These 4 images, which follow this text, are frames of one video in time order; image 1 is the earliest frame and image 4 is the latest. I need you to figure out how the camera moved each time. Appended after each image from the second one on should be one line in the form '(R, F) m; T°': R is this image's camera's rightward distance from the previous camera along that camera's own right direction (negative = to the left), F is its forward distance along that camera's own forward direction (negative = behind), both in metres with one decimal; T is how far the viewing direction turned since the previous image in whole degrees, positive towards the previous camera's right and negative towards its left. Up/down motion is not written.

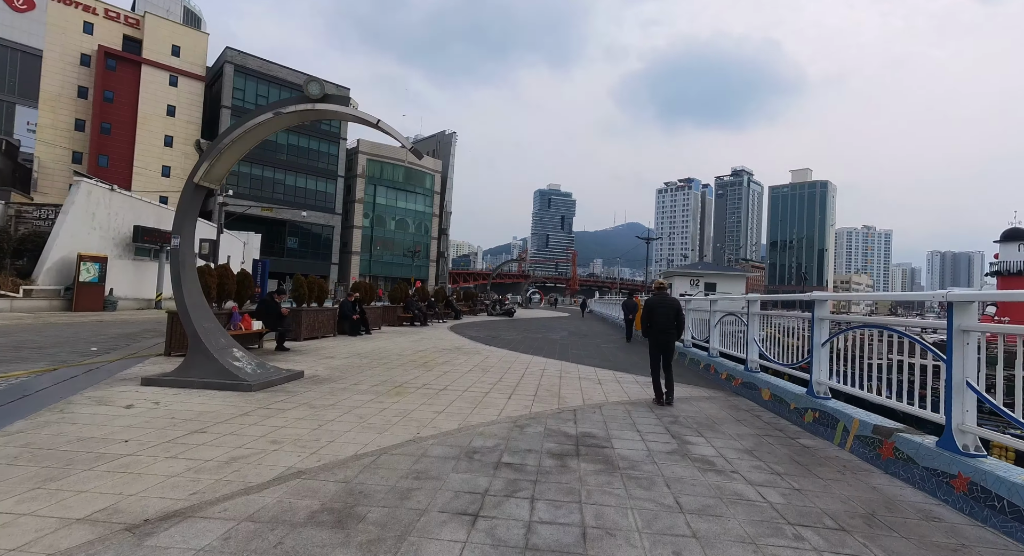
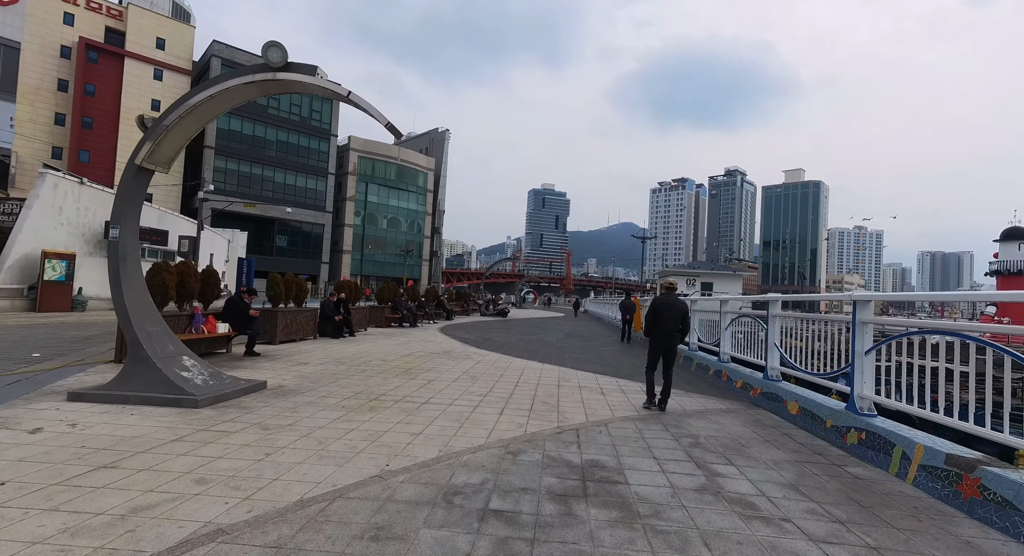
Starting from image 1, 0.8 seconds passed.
(0.0, +0.9) m; +1°
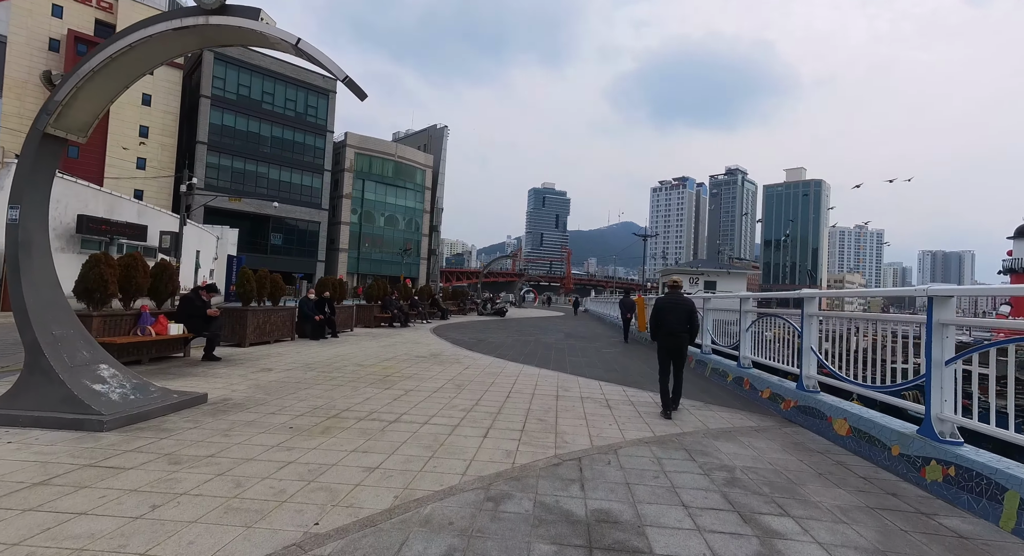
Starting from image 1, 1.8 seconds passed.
(+0.1, +1.1) m; 0°
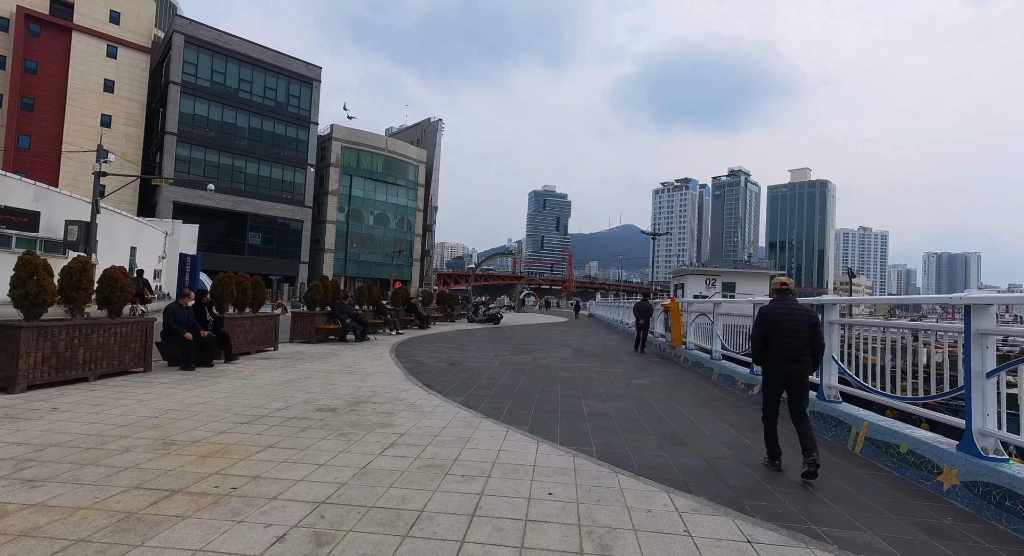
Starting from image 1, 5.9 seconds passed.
(+0.3, +4.5) m; 0°
